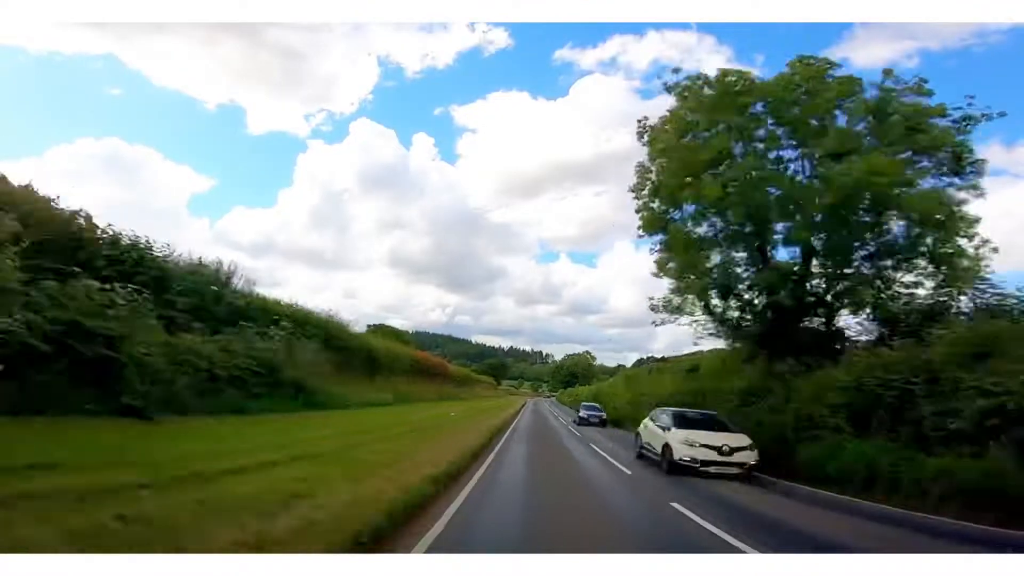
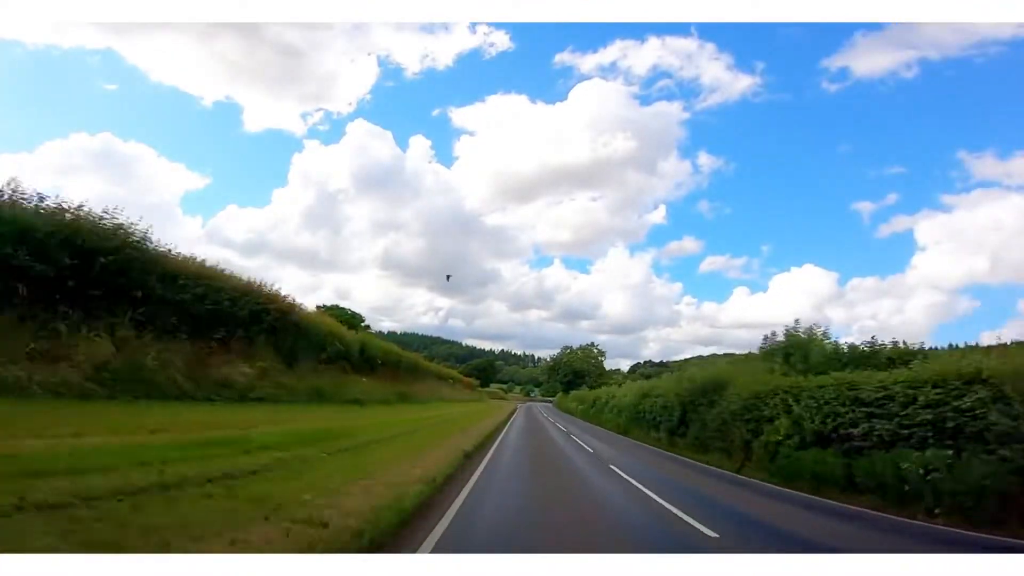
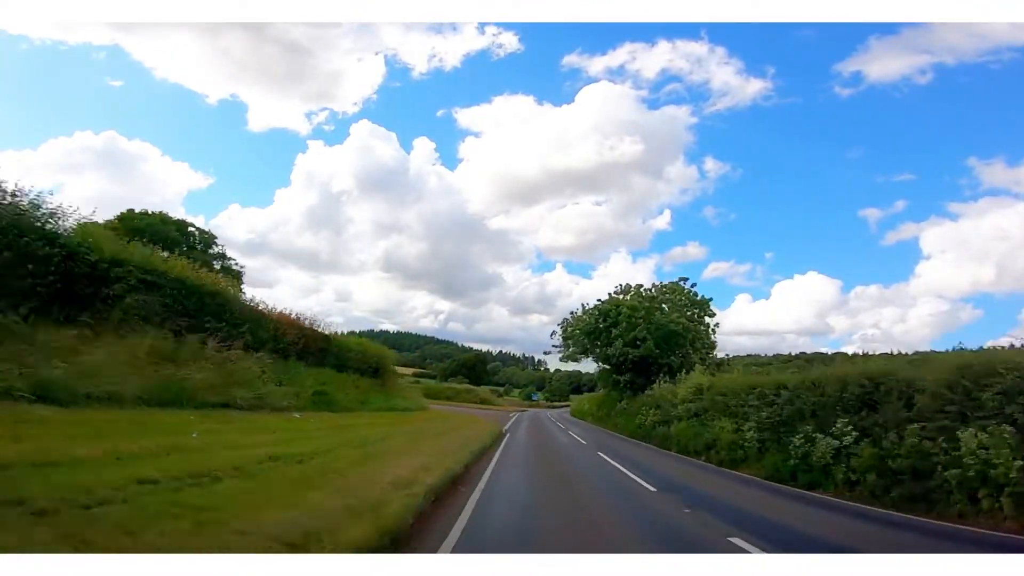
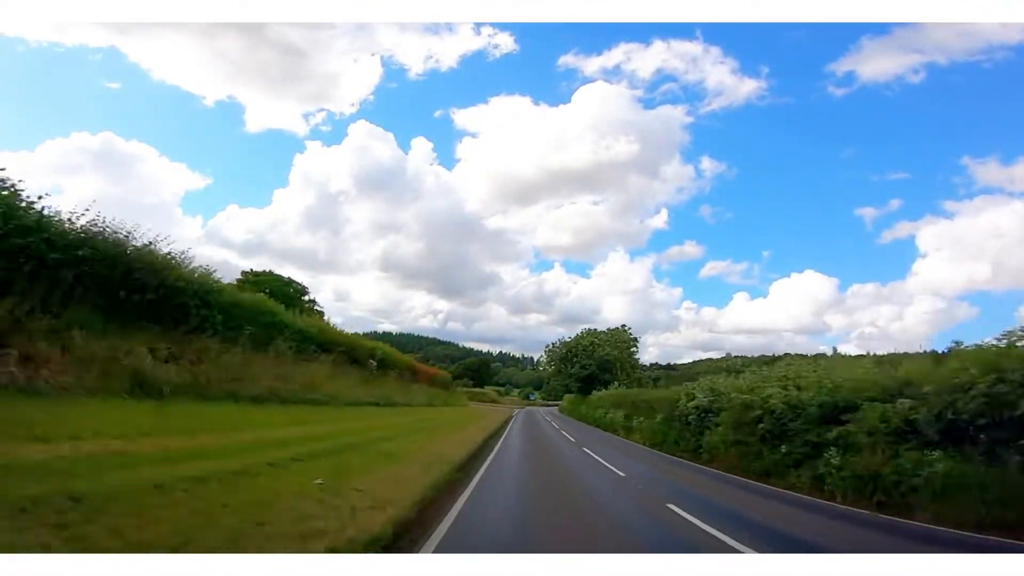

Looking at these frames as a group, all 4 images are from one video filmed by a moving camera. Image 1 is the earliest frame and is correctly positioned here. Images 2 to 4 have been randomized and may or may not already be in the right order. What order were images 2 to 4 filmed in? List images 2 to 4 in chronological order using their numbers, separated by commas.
2, 4, 3
